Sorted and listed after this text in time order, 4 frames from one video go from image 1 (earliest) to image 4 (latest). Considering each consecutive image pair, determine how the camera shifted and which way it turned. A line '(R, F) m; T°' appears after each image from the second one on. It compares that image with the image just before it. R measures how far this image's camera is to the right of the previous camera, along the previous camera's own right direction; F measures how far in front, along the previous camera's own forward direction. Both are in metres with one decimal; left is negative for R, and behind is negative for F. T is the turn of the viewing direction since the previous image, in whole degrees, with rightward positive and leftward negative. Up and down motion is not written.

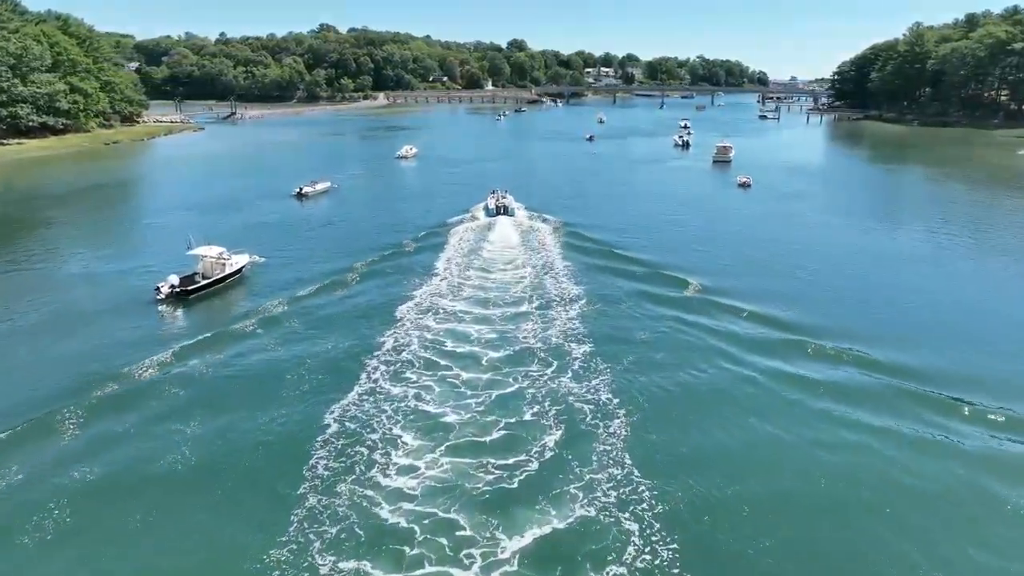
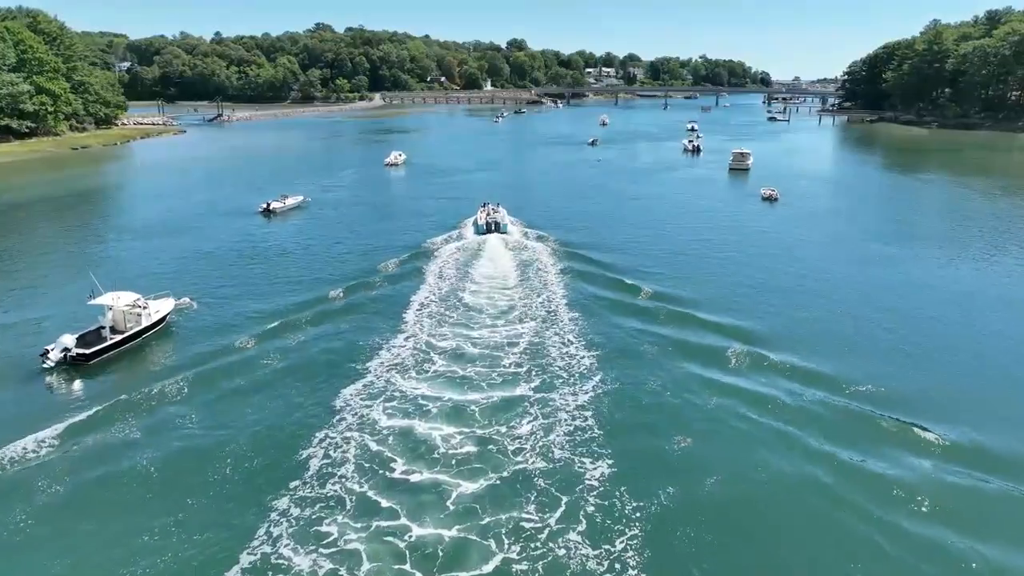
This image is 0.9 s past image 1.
(+0.4, +6.7) m; 0°
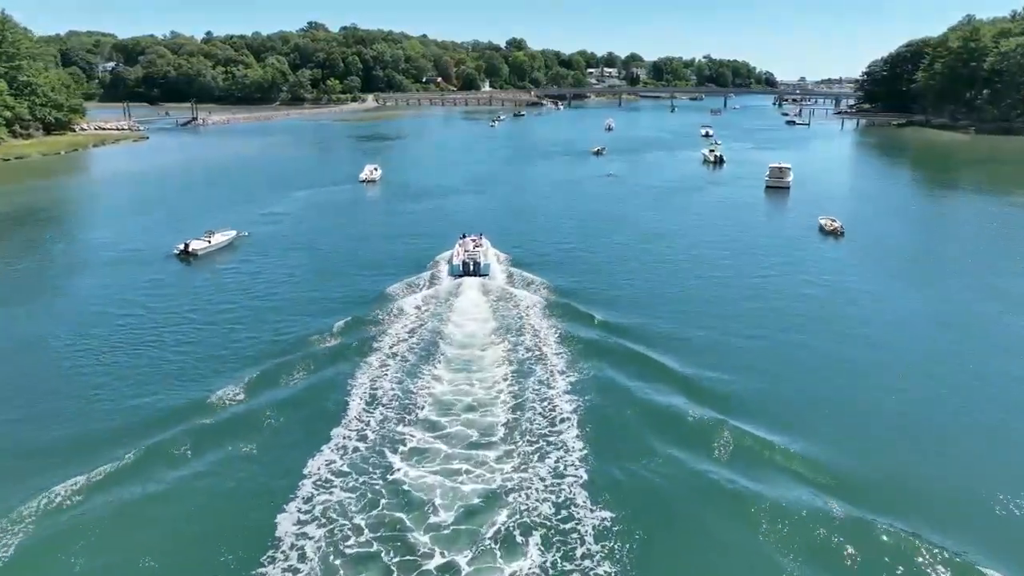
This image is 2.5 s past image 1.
(+0.6, +11.6) m; 0°
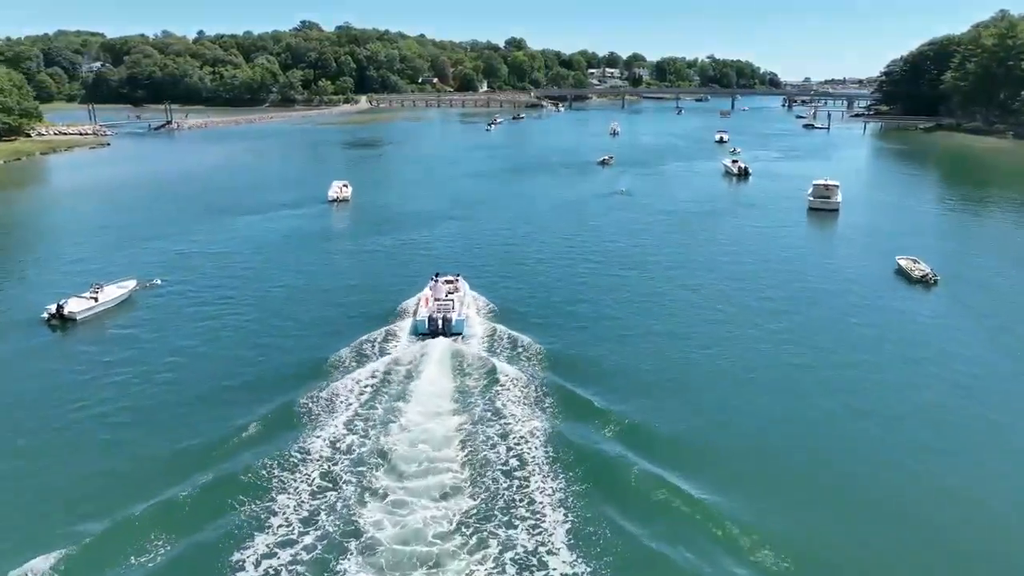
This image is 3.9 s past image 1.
(+0.5, +9.8) m; 0°
